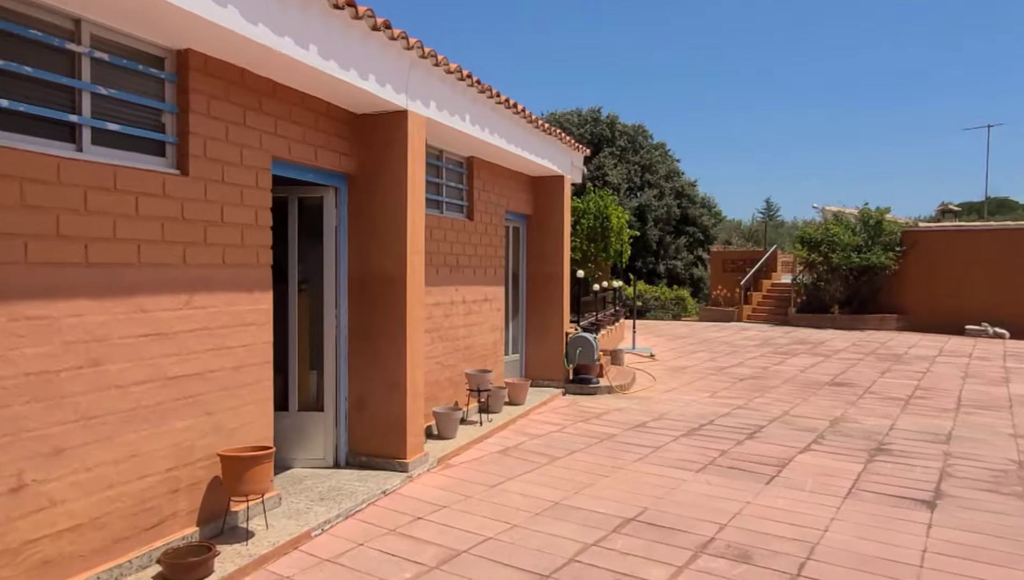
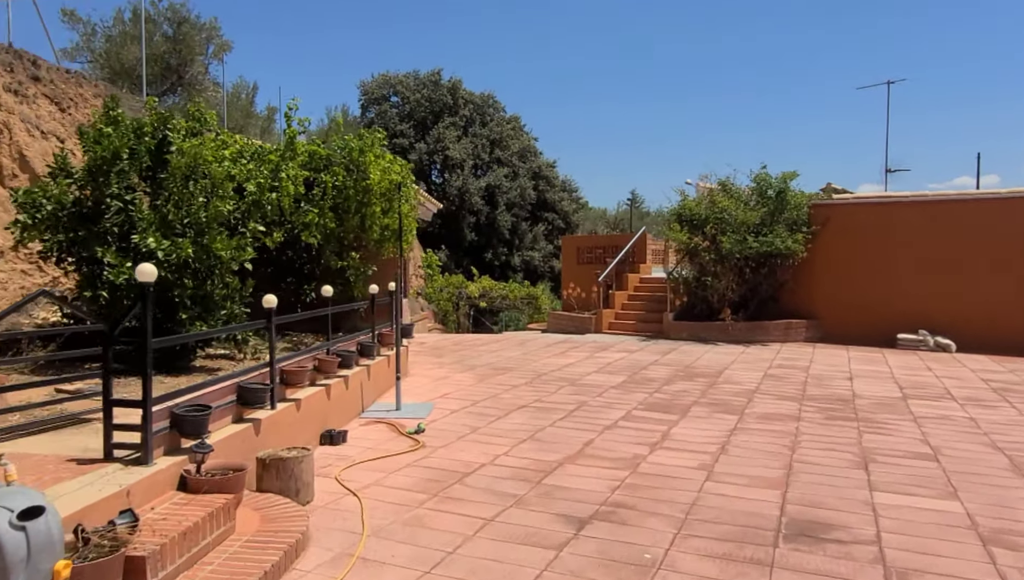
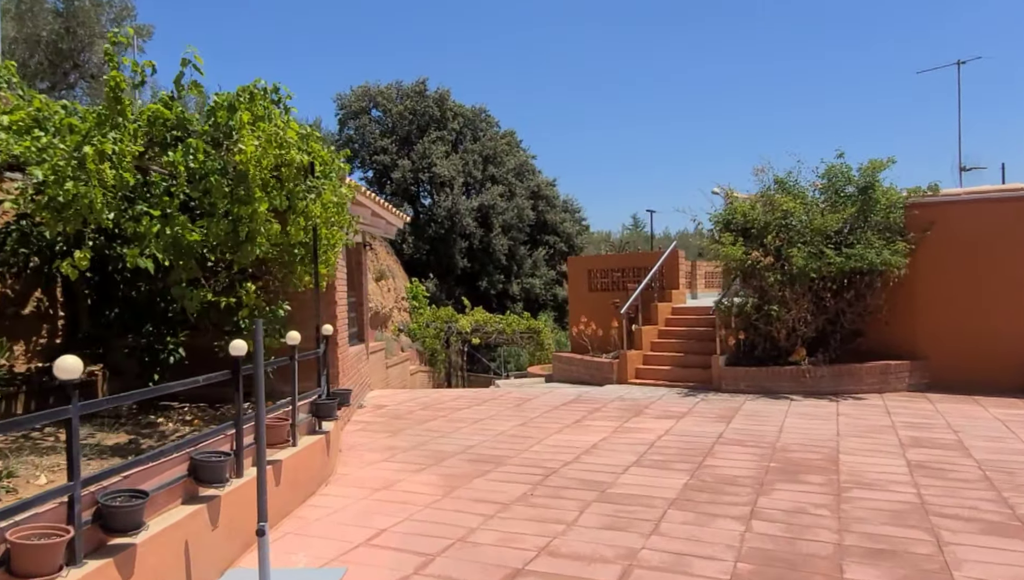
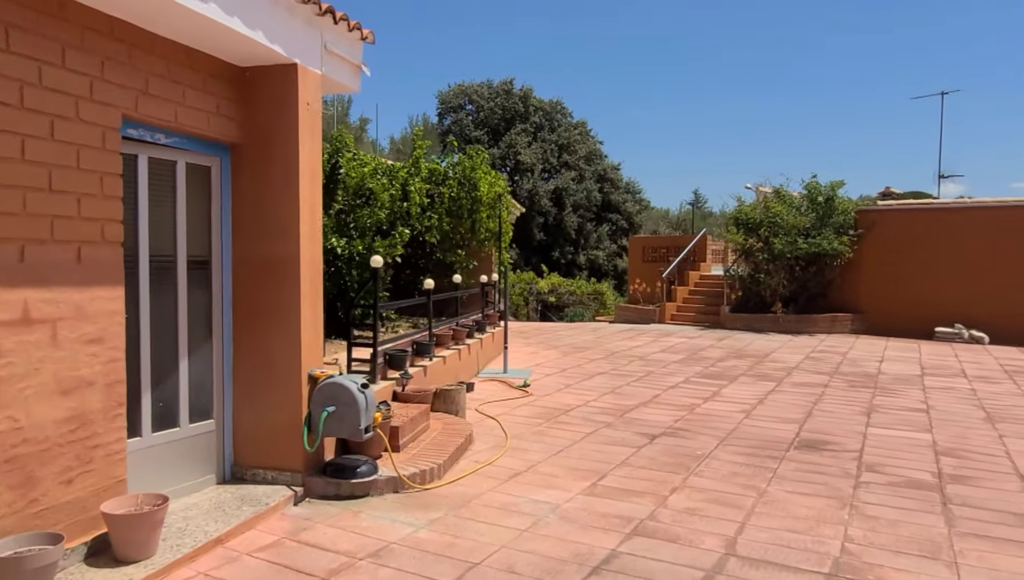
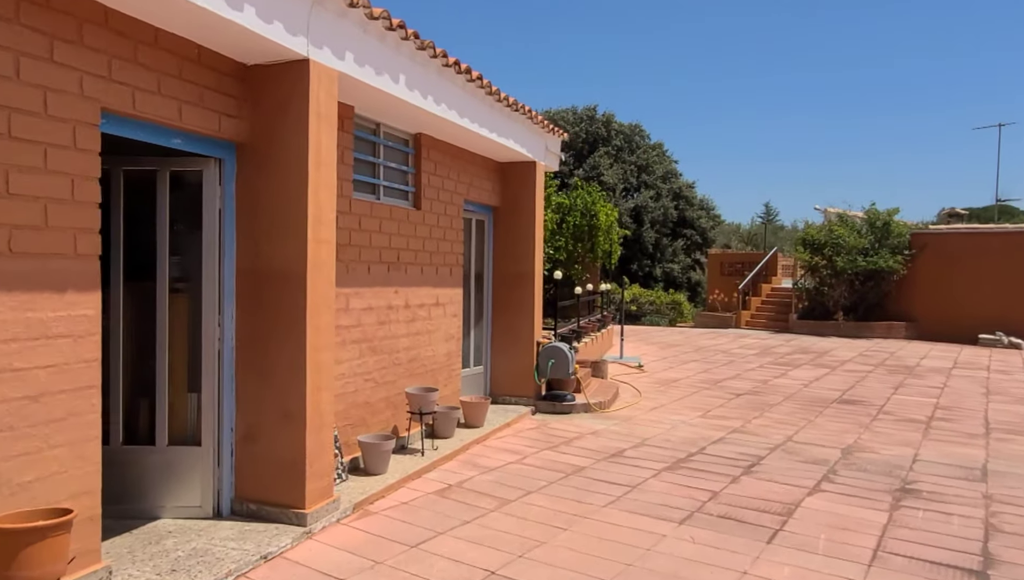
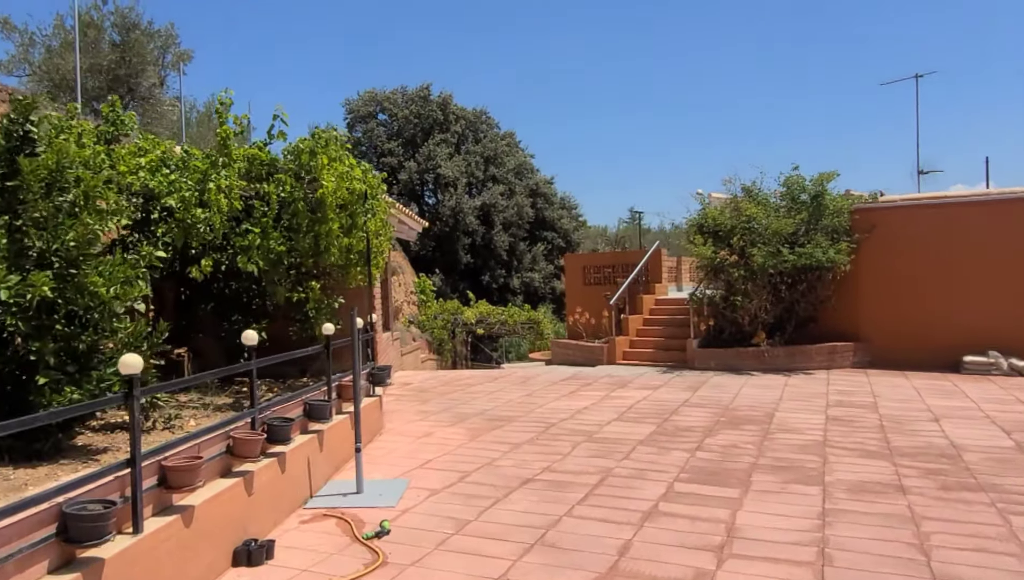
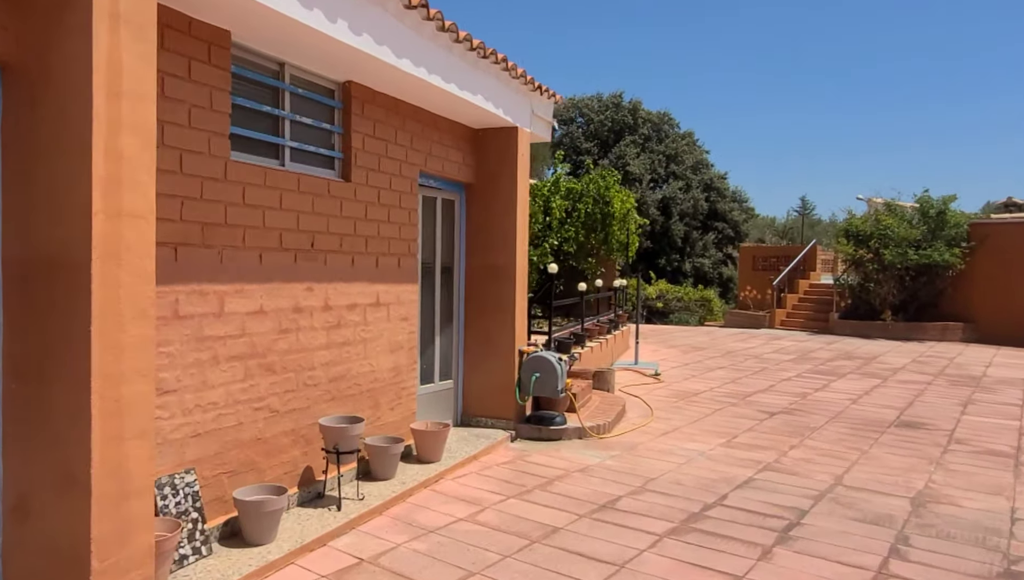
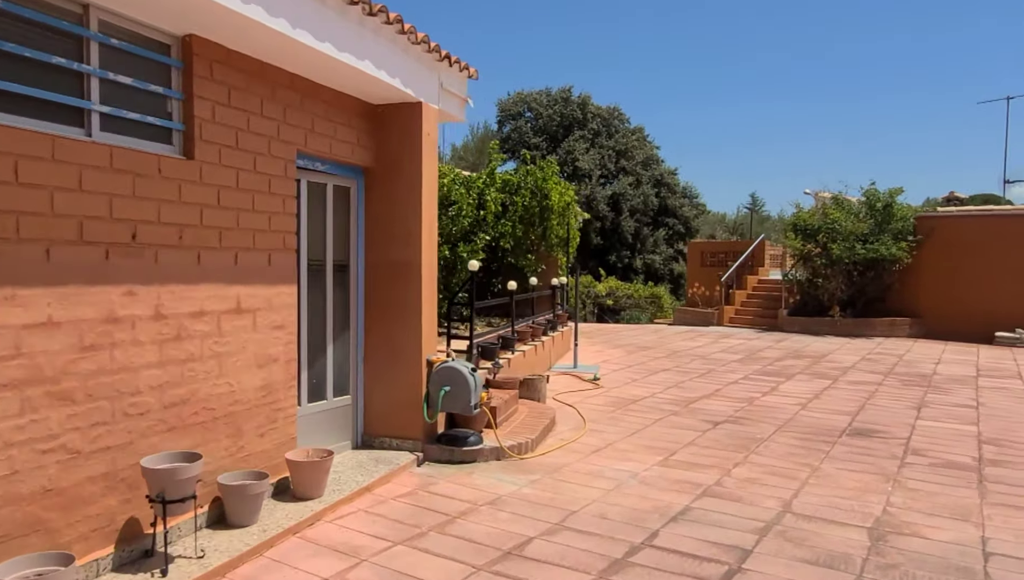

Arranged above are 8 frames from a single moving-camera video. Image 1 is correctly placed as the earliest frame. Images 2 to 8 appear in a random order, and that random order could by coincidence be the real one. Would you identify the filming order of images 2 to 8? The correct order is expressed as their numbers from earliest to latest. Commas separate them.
5, 7, 8, 4, 2, 6, 3
